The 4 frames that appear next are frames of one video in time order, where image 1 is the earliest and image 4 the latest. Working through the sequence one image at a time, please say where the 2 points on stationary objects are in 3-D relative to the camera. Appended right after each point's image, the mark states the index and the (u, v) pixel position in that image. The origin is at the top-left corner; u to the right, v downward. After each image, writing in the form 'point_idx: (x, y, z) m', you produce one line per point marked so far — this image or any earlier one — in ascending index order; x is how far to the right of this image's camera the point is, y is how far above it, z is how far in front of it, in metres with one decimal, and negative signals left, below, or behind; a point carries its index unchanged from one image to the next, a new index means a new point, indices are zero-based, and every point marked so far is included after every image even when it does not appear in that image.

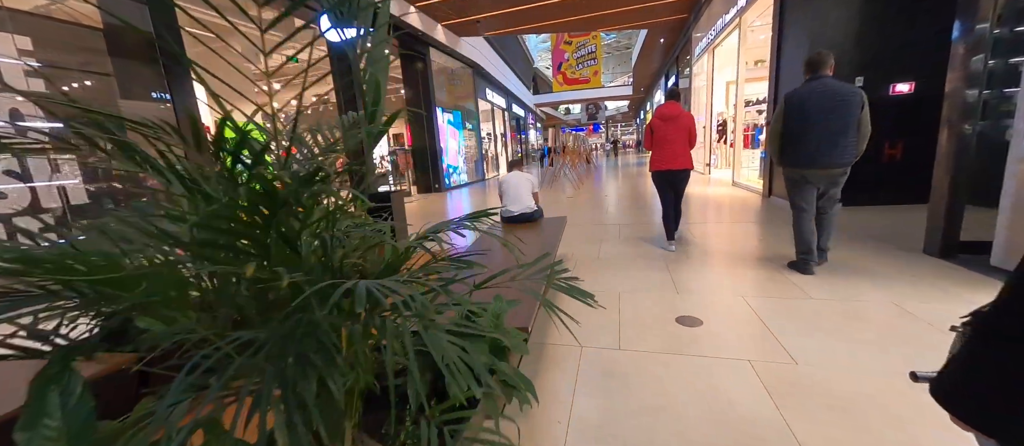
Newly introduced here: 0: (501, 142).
0: (-0.5, +3.6, +16.2) m
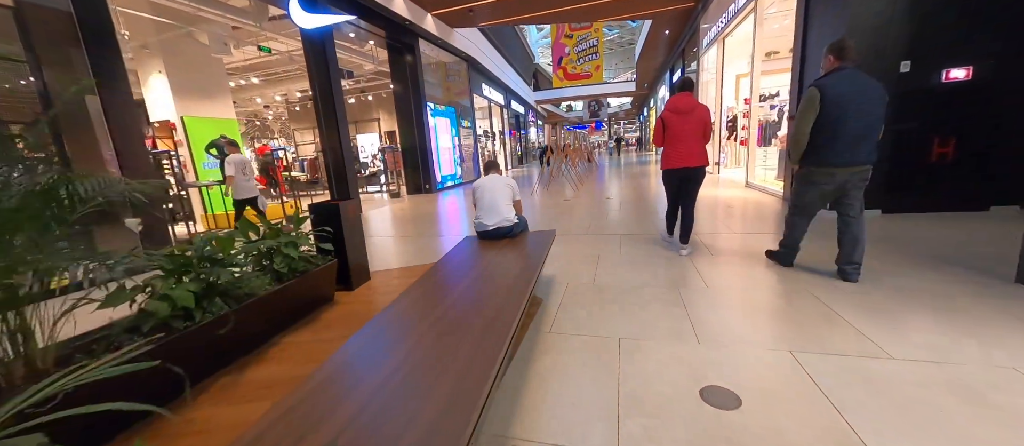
0: (-0.6, +3.5, +15.6) m
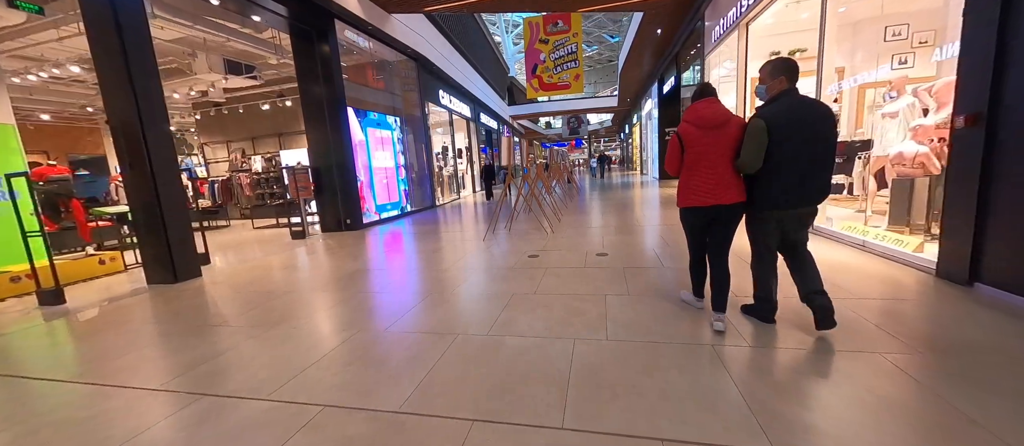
0: (-1.8, +2.4, +13.4) m
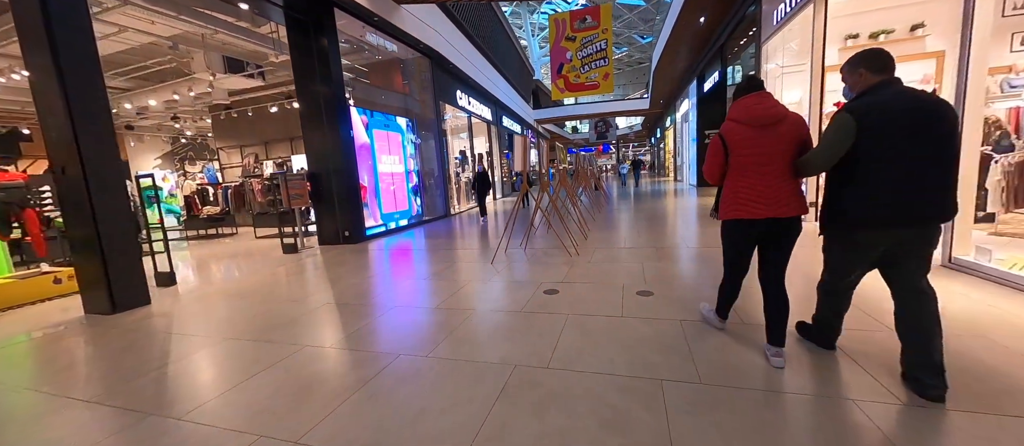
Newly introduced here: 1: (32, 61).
0: (-1.0, +2.1, +12.7) m
1: (-3.7, +1.3, +2.8) m
